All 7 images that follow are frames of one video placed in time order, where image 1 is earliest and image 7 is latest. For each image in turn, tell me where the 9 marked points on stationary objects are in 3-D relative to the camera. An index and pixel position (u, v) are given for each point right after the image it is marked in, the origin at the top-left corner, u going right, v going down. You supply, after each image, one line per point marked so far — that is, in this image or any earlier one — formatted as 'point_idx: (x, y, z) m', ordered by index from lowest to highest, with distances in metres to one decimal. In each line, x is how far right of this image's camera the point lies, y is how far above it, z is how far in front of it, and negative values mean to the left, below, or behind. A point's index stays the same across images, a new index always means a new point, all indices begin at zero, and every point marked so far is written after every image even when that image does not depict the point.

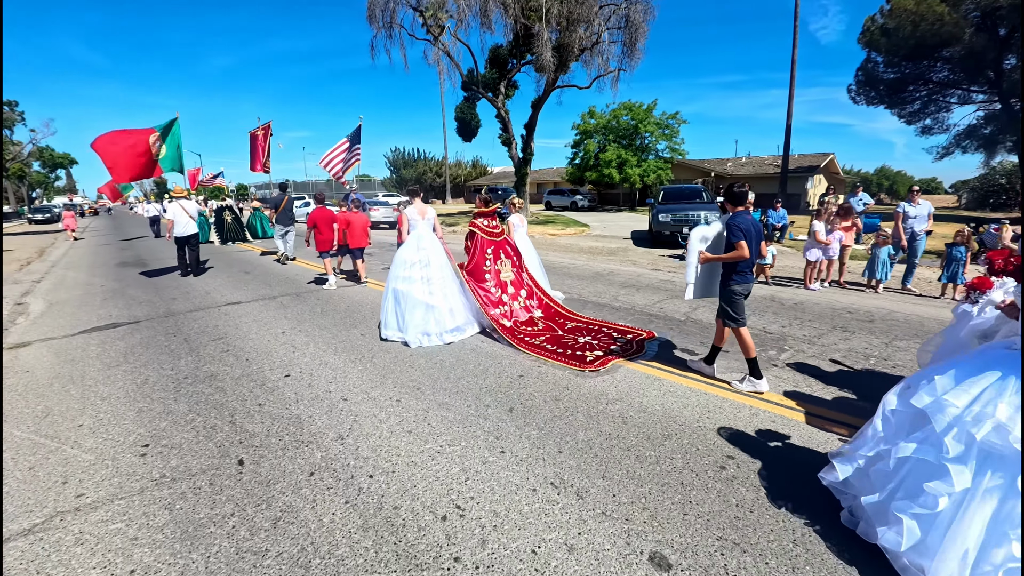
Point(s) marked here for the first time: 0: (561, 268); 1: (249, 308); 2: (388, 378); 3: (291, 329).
0: (+1.1, +0.5, +10.5) m
1: (-4.0, -0.3, +6.9) m
2: (-1.2, -0.9, +4.3) m
3: (-2.8, -0.5, +5.8) m
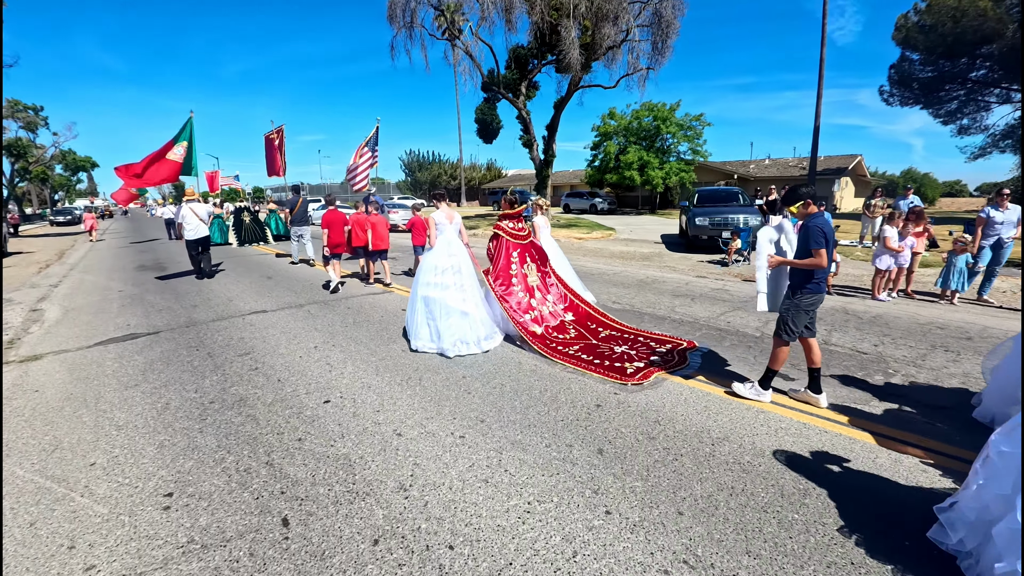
0: (+1.9, +0.3, +9.9) m
1: (-3.3, -0.4, +6.3) m
2: (-0.5, -1.0, +3.7) m
3: (-2.1, -0.6, +5.2) m
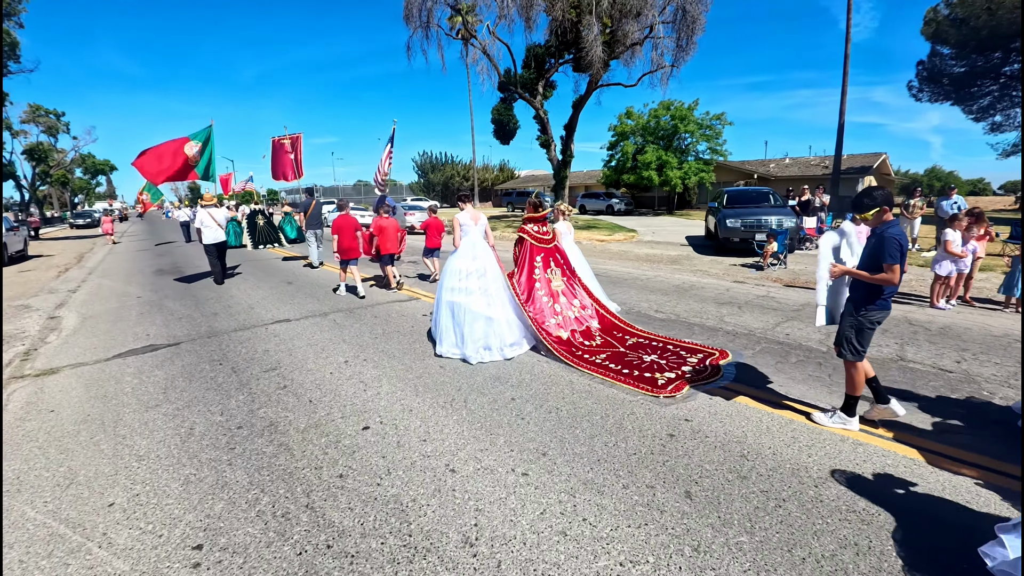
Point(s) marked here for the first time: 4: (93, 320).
0: (+2.5, +0.2, +9.4) m
1: (-2.8, -0.5, +6.0) m
2: (-0.1, -1.1, +3.3) m
3: (-1.7, -0.7, +4.8) m
4: (-6.4, -0.5, +6.9) m
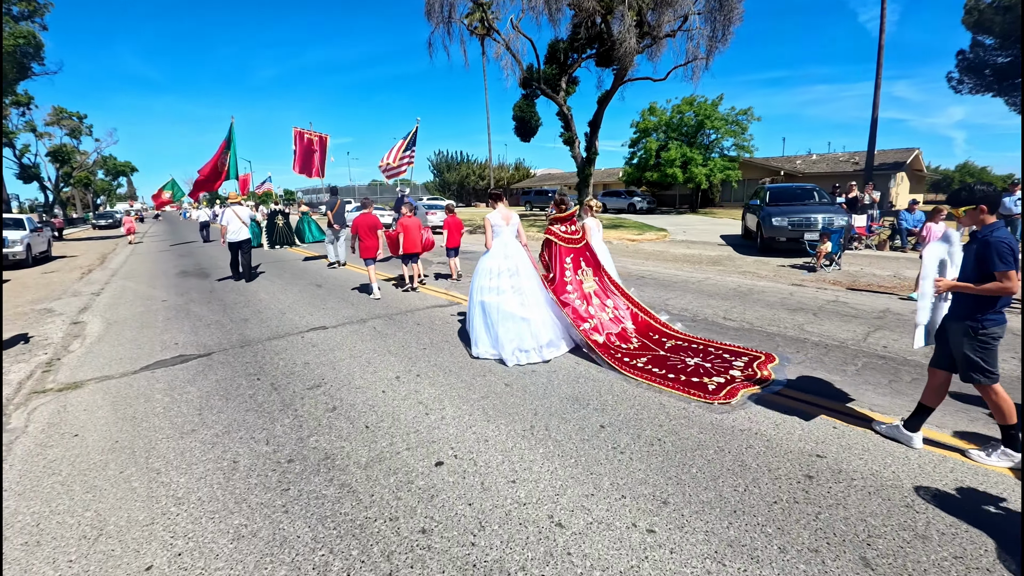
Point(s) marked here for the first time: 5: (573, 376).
0: (+3.3, +0.1, +8.8) m
1: (-2.1, -0.6, +5.5) m
2: (+0.5, -1.1, +2.7) m
3: (-1.0, -0.8, +4.3) m
4: (-5.7, -0.5, +6.5) m
5: (+0.6, -0.8, +4.2) m
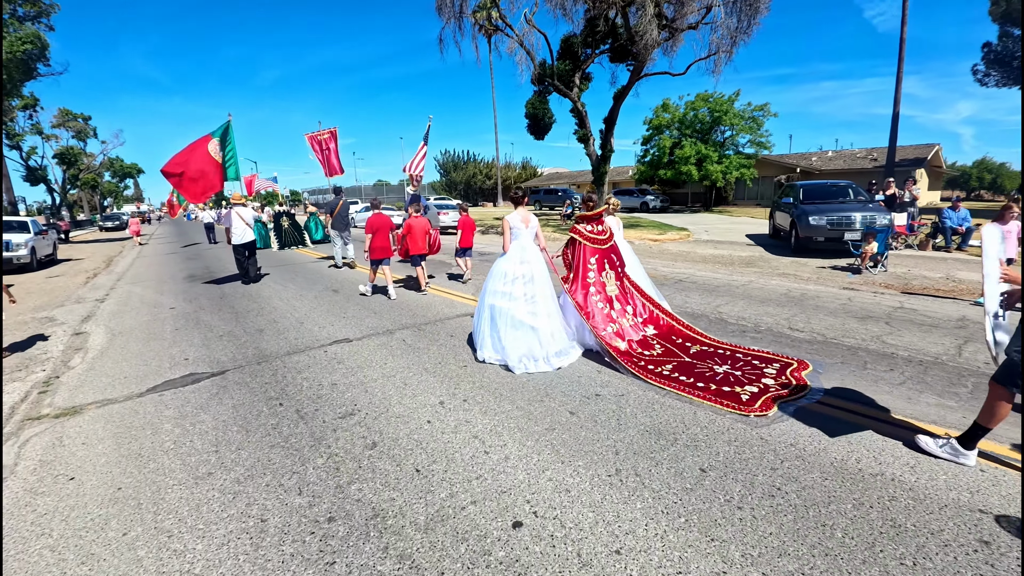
0: (+3.8, 0.0, +8.2) m
1: (-1.6, -0.7, +4.9) m
2: (+1.0, -1.2, +2.1) m
3: (-0.5, -0.9, +3.8) m
4: (-5.2, -0.7, +6.0) m
5: (+1.1, -0.9, +3.6) m
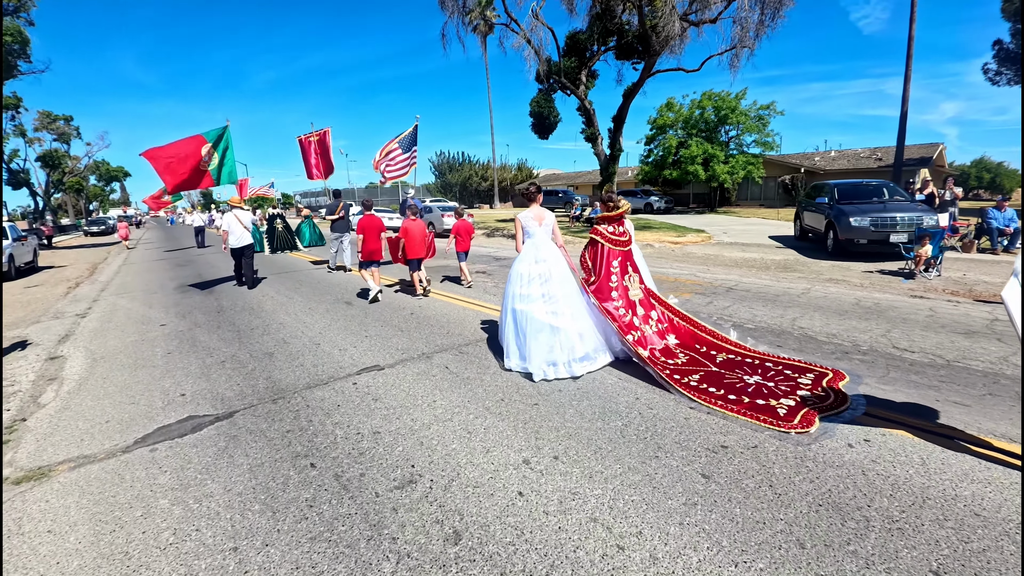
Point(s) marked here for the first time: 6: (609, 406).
0: (+4.4, -0.1, +7.4) m
1: (-0.9, -0.8, +4.1) m
2: (+1.7, -1.4, +1.3) m
3: (+0.2, -1.0, +2.9) m
4: (-4.6, -0.9, +5.1) m
5: (+1.7, -1.1, +2.8) m
6: (+0.8, -0.9, +3.5) m
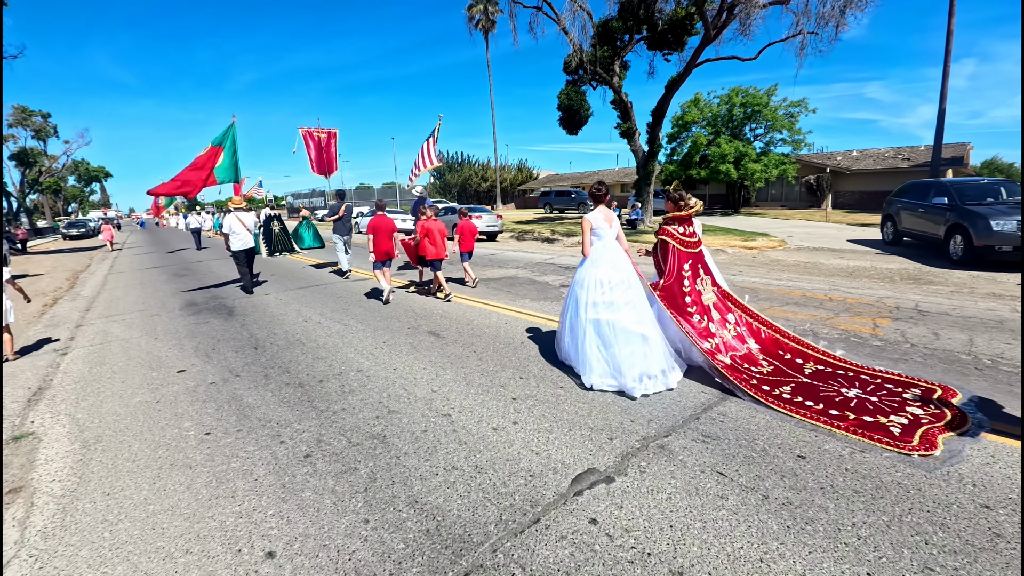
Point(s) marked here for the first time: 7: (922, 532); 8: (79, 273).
0: (+6.1, -0.4, +5.7) m
1: (+0.9, -1.1, +2.2) m
2: (+3.6, -1.6, -0.5) m
3: (+2.0, -1.3, +1.1) m
4: (-2.8, -1.1, +3.1) m
5: (+3.5, -1.3, +1.0) m
6: (+2.6, -1.2, +1.7) m
7: (+1.9, -1.1, +2.0) m
8: (-14.6, +0.6, +15.3) m
